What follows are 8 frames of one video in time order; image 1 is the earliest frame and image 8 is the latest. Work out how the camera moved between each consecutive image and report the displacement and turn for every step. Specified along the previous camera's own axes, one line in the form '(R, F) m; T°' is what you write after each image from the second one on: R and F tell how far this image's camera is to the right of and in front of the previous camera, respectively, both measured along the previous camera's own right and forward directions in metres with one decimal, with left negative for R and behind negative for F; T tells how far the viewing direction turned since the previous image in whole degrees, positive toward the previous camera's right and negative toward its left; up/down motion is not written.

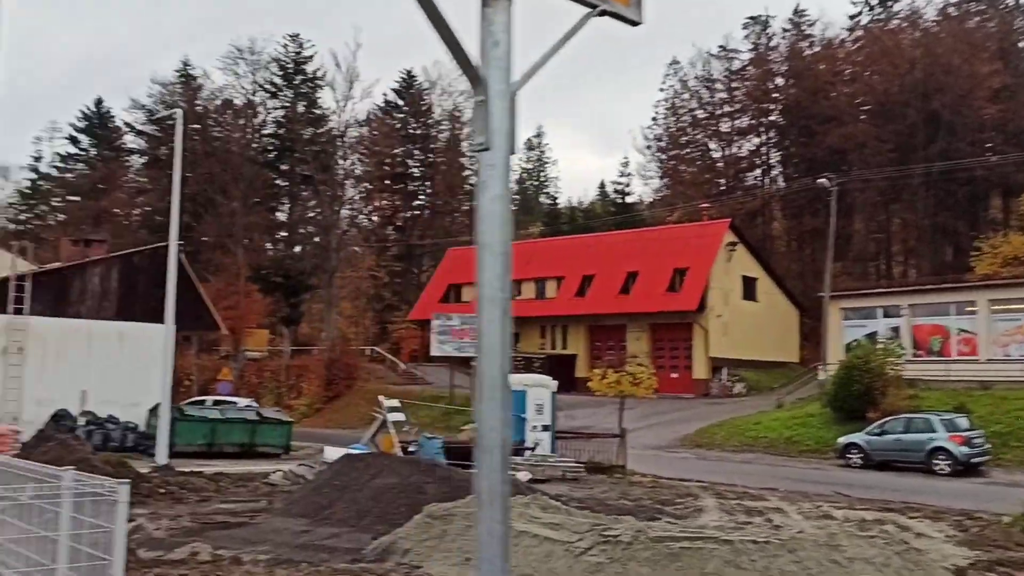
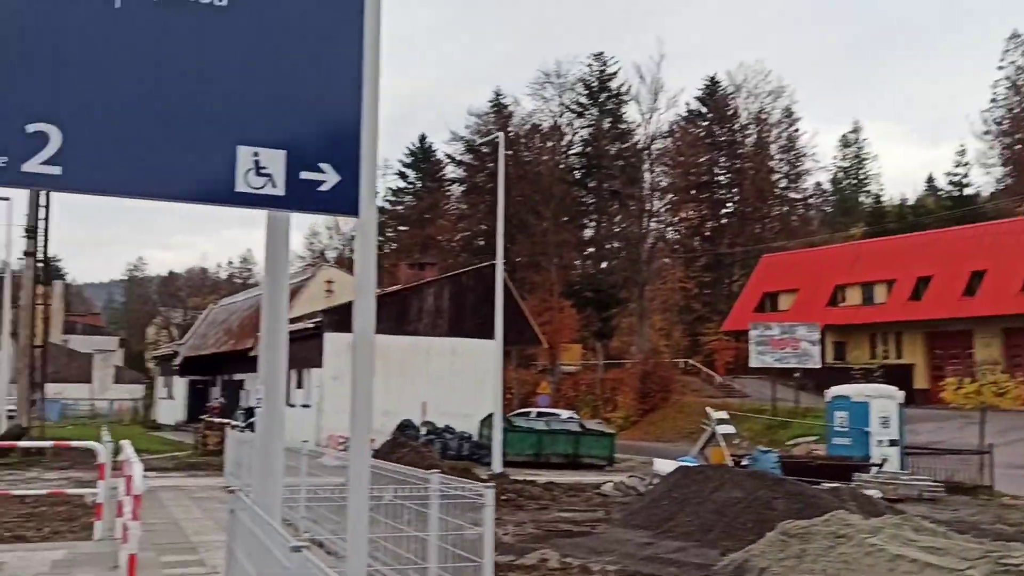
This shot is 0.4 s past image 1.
(-0.5, +0.4) m; -19°
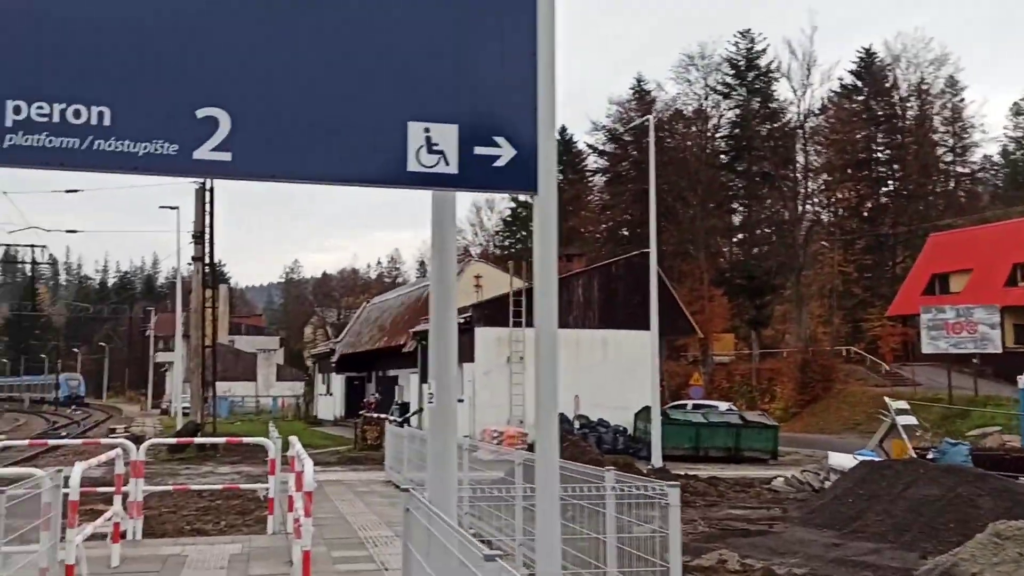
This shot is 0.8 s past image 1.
(-0.3, +0.5) m; -9°
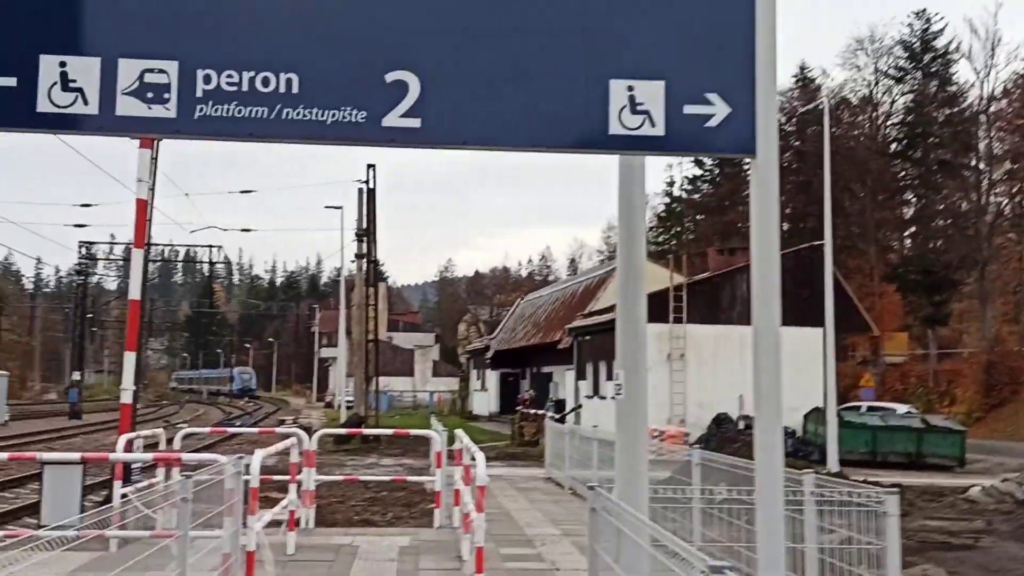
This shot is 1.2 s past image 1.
(-0.3, +0.4) m; -10°
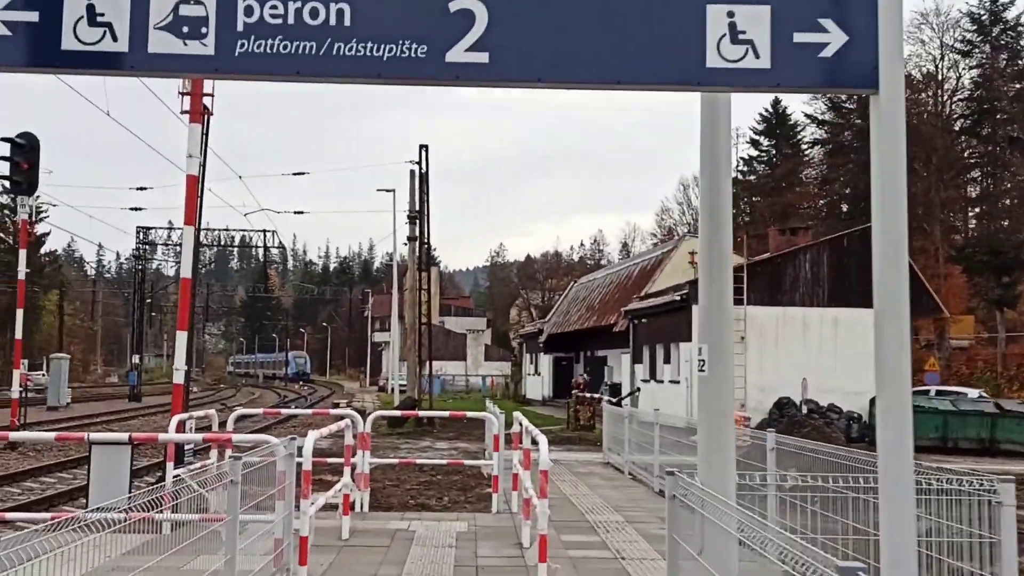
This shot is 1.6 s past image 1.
(-0.1, +0.5) m; -3°
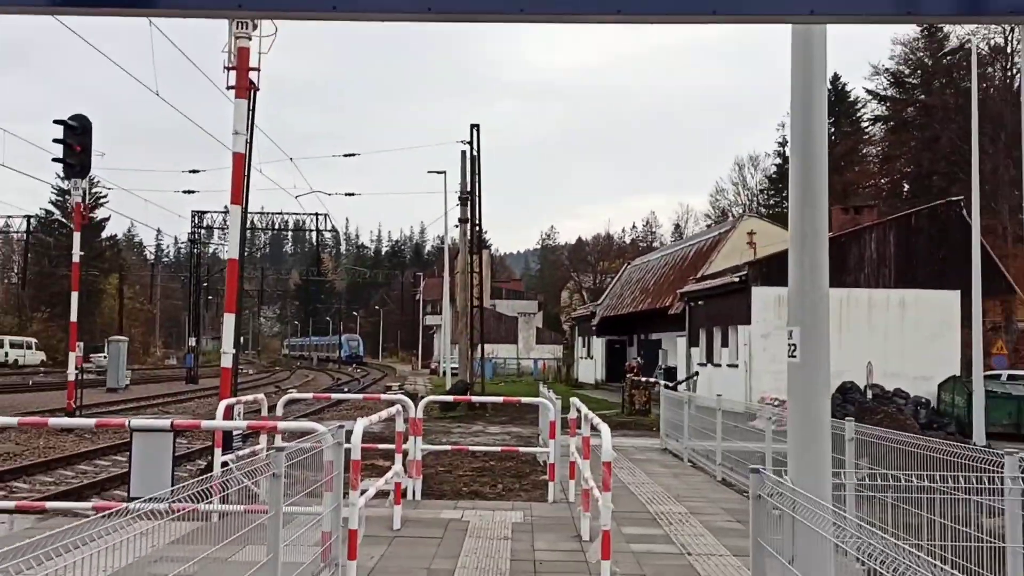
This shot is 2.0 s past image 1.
(-0.1, +0.5) m; -3°
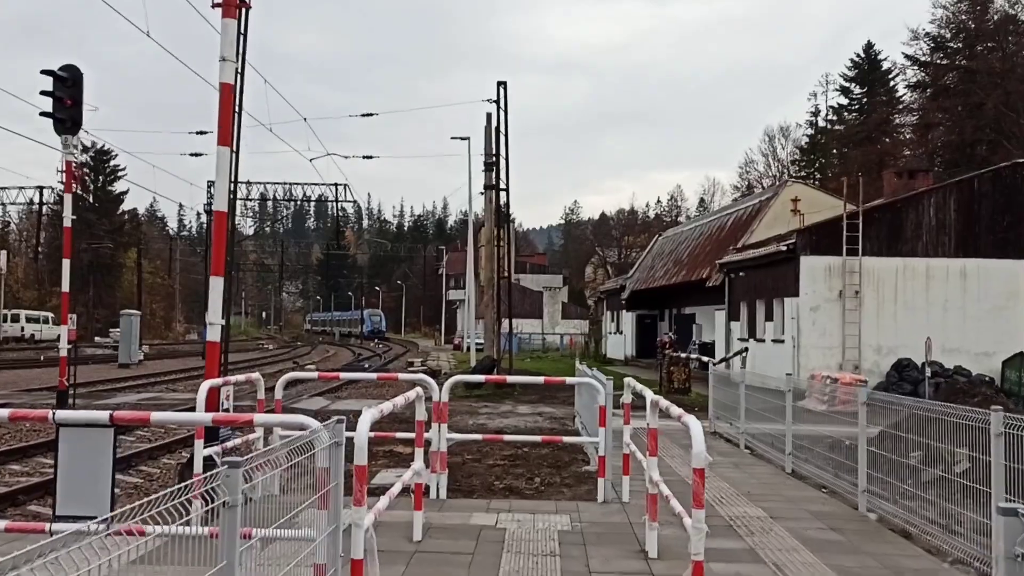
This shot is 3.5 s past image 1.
(-0.2, +1.7) m; -1°
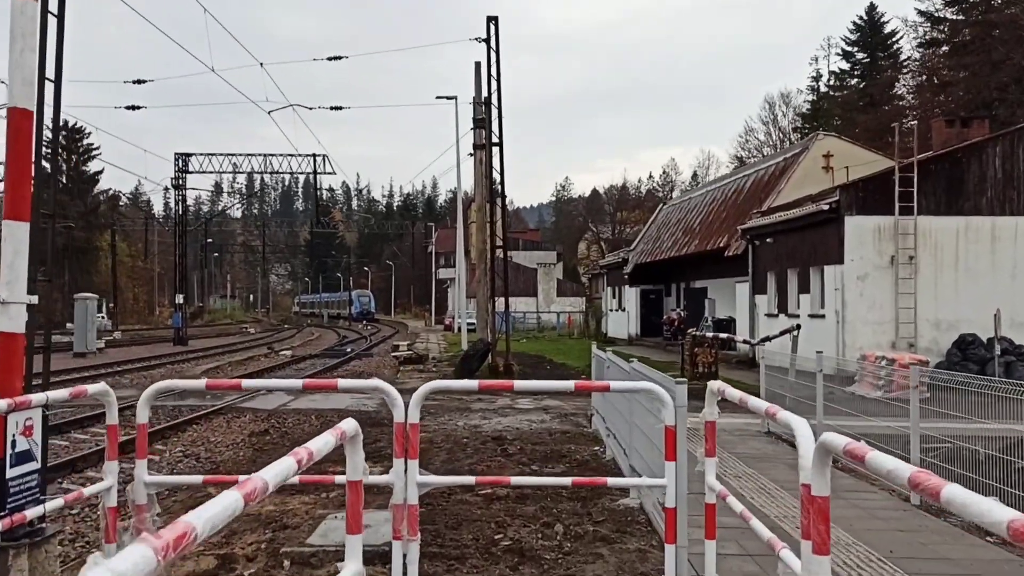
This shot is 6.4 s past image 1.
(-0.1, +3.5) m; +1°
